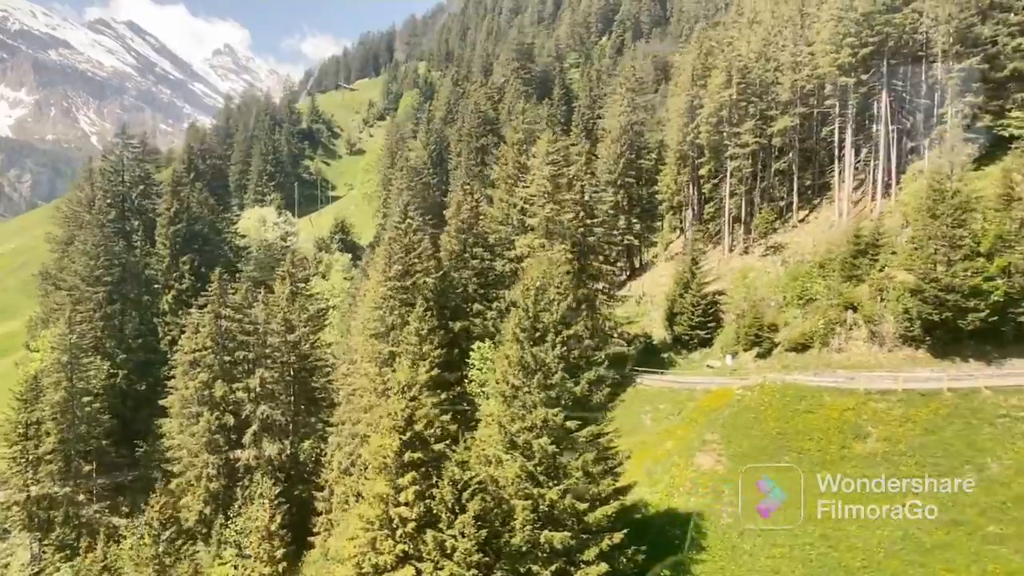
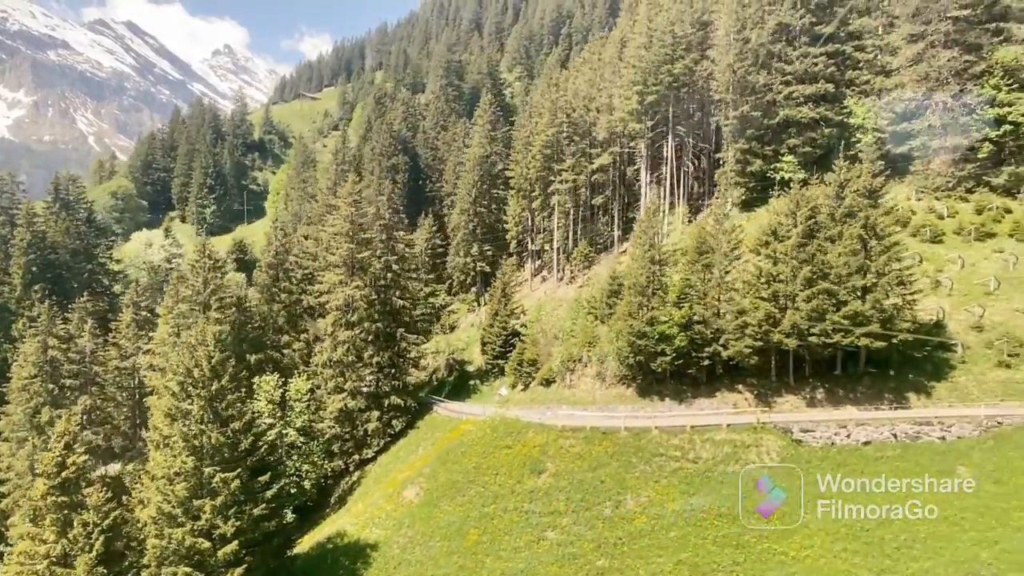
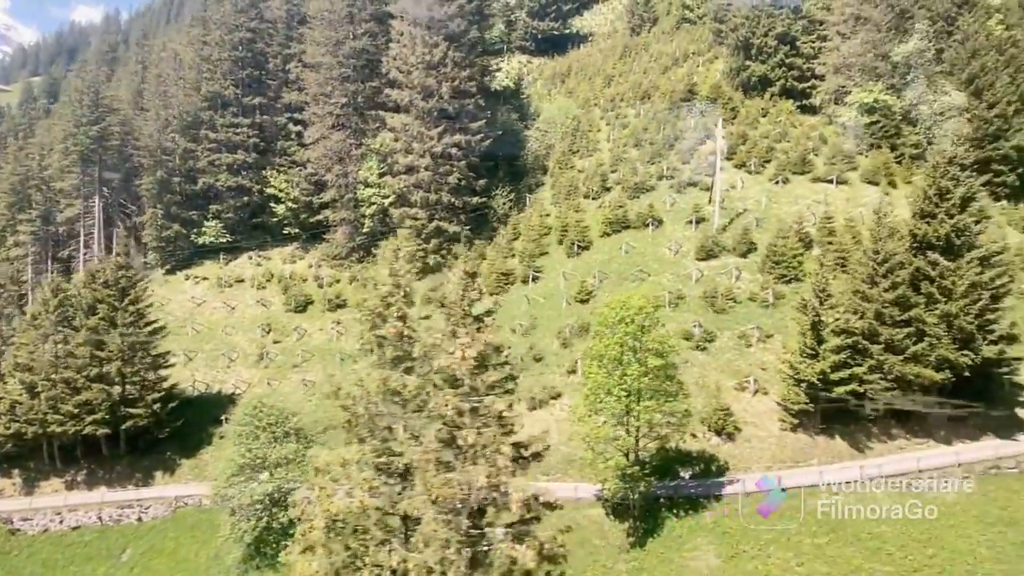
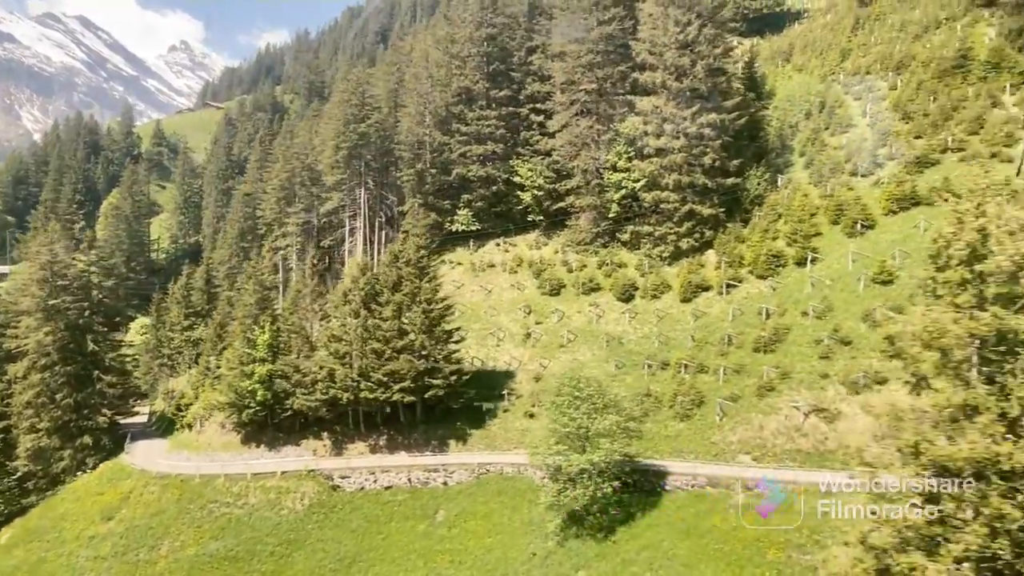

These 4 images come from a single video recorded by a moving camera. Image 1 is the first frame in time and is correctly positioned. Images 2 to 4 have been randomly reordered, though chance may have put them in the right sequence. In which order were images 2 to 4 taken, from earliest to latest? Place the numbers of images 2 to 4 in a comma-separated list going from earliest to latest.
2, 4, 3
